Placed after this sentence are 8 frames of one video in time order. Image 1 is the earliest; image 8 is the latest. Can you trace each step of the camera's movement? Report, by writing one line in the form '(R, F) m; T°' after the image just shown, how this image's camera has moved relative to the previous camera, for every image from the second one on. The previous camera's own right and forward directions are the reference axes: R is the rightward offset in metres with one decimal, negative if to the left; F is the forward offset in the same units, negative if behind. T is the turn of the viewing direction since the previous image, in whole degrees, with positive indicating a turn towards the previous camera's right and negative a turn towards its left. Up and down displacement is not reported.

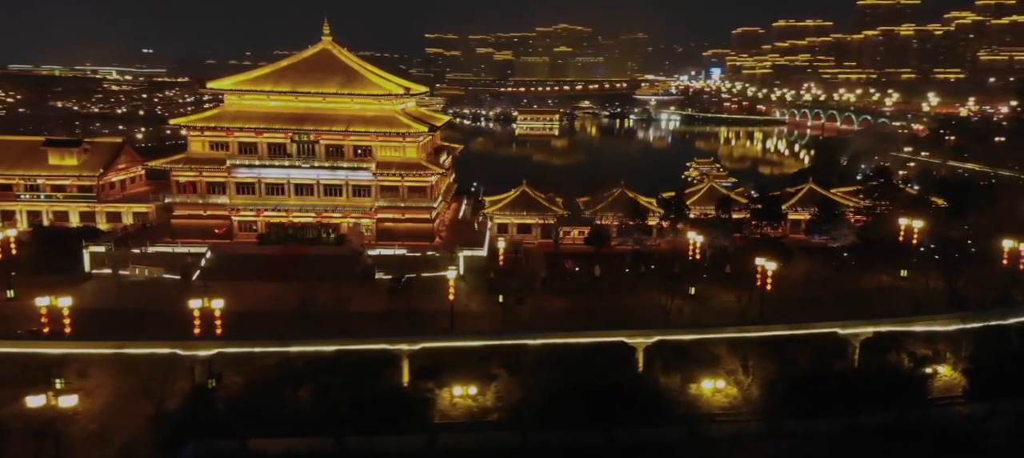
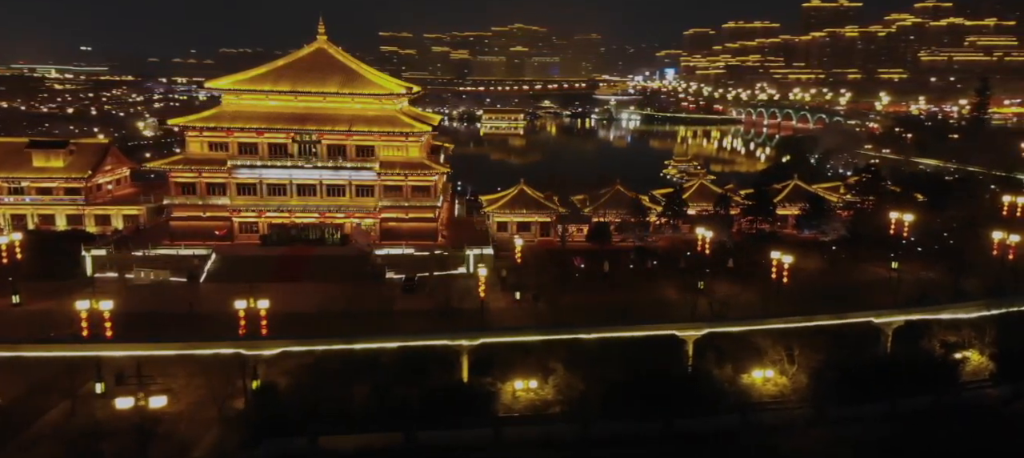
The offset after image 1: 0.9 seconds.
(-1.3, -0.1) m; +3°
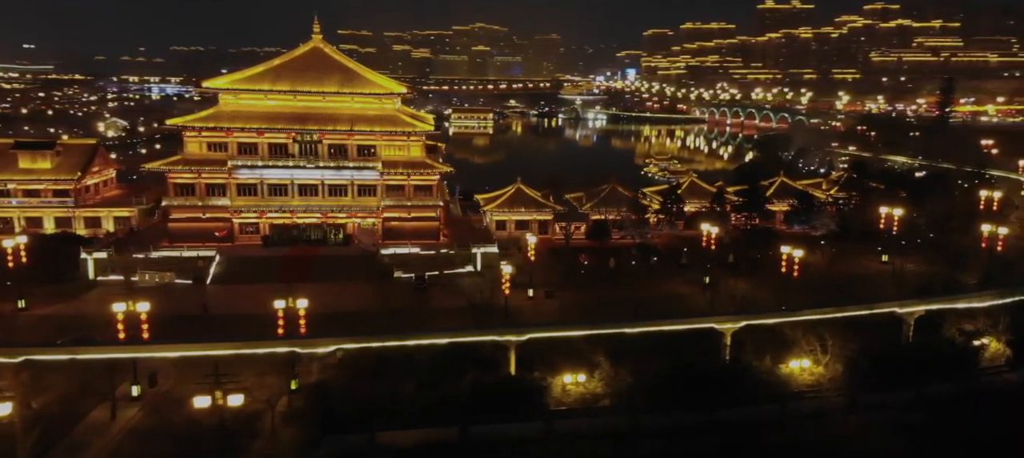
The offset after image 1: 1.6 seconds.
(-1.1, -0.1) m; +2°
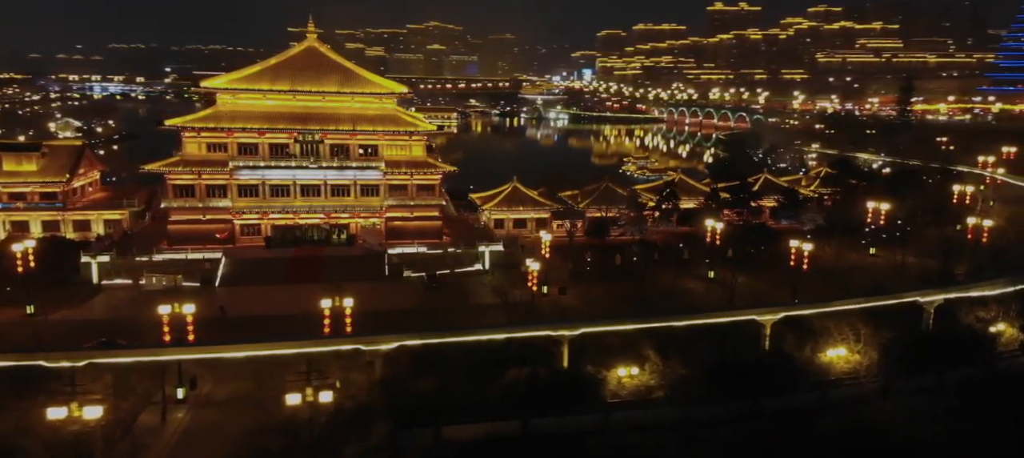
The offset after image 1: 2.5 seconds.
(-1.3, -0.2) m; +3°
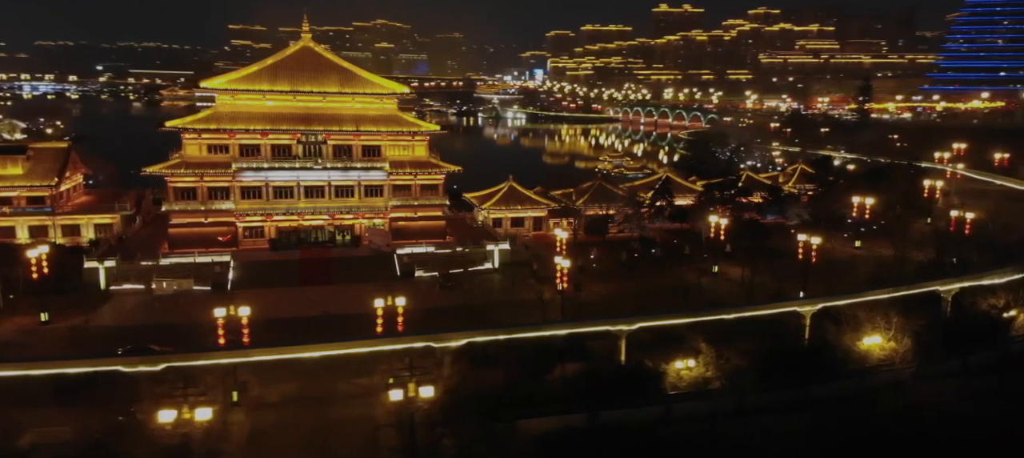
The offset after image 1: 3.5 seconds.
(-1.5, -0.2) m; +3°
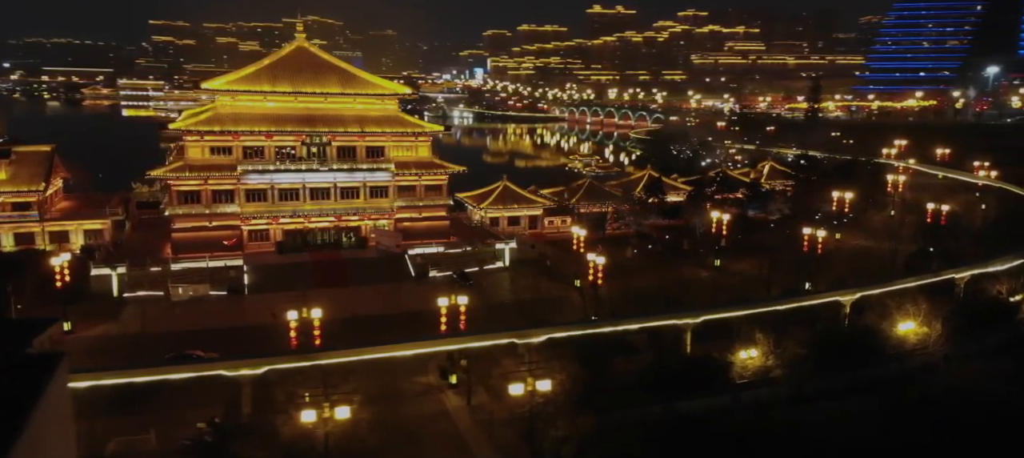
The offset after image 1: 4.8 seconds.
(-1.8, -0.3) m; +4°
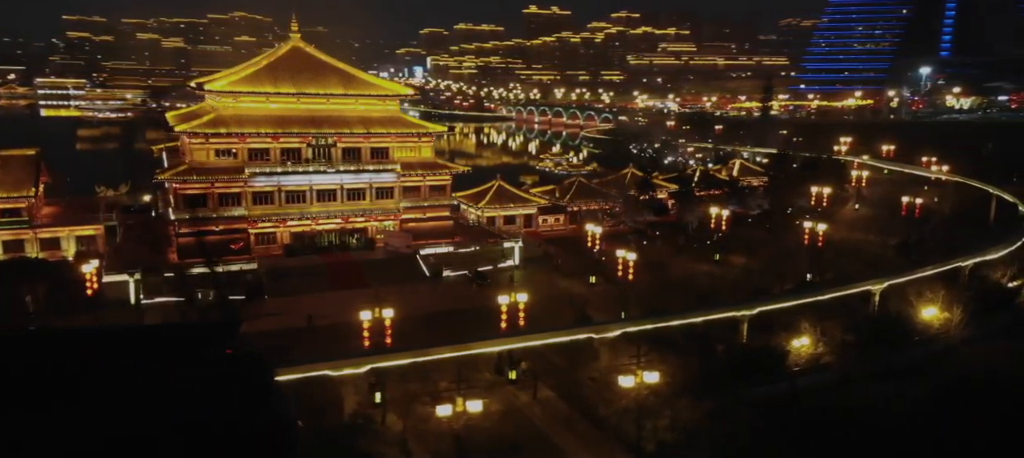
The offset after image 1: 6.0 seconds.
(-1.9, -0.4) m; +4°
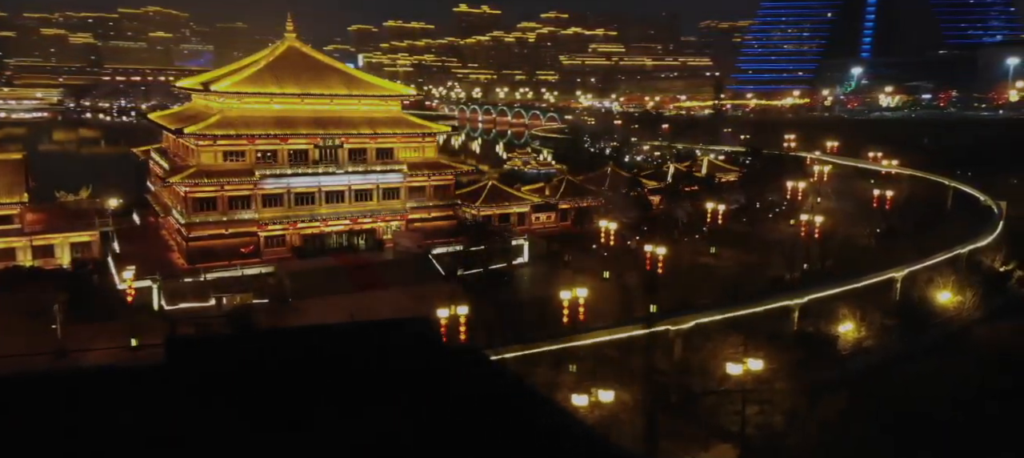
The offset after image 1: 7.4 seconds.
(-2.1, -0.4) m; +4°
